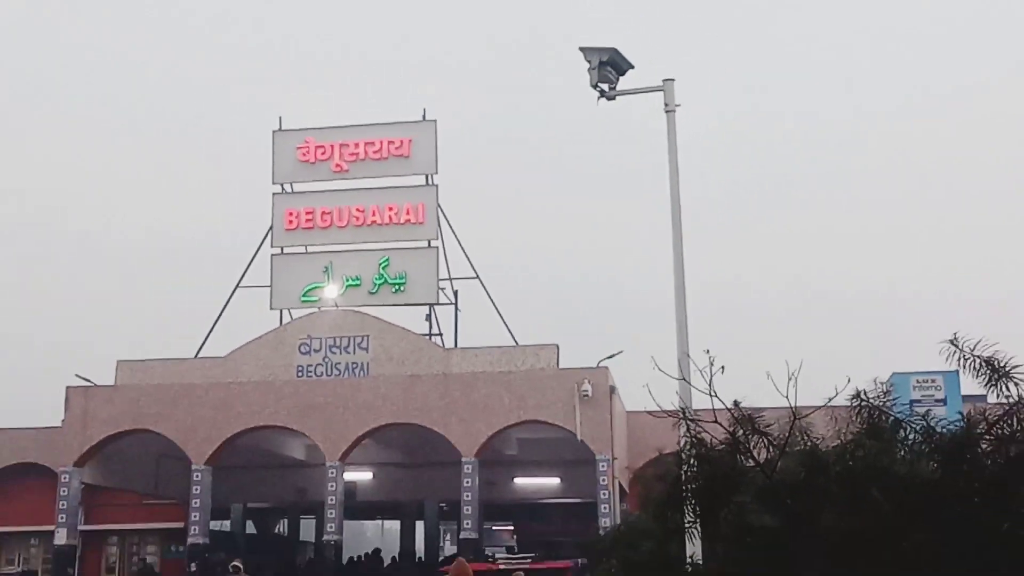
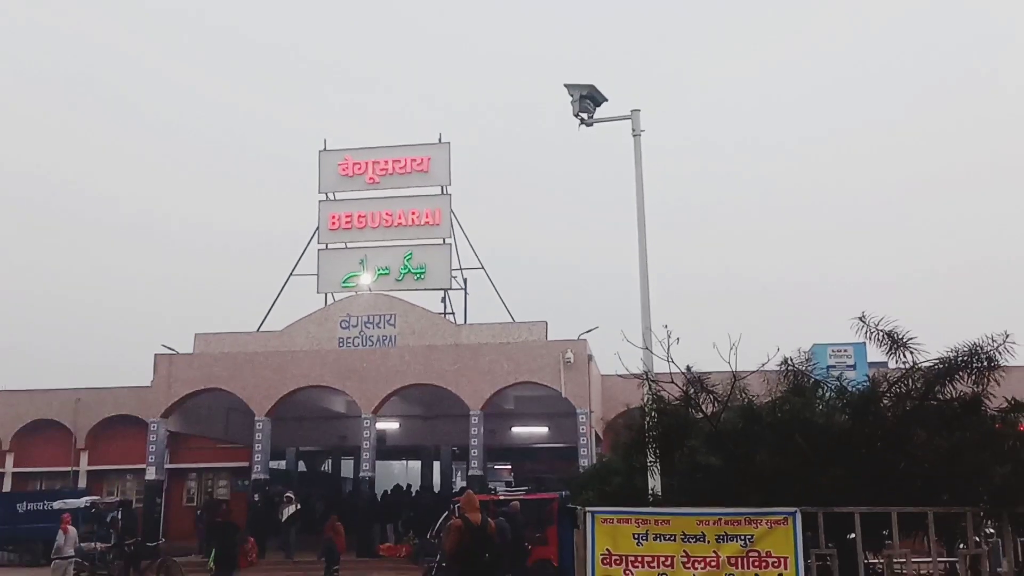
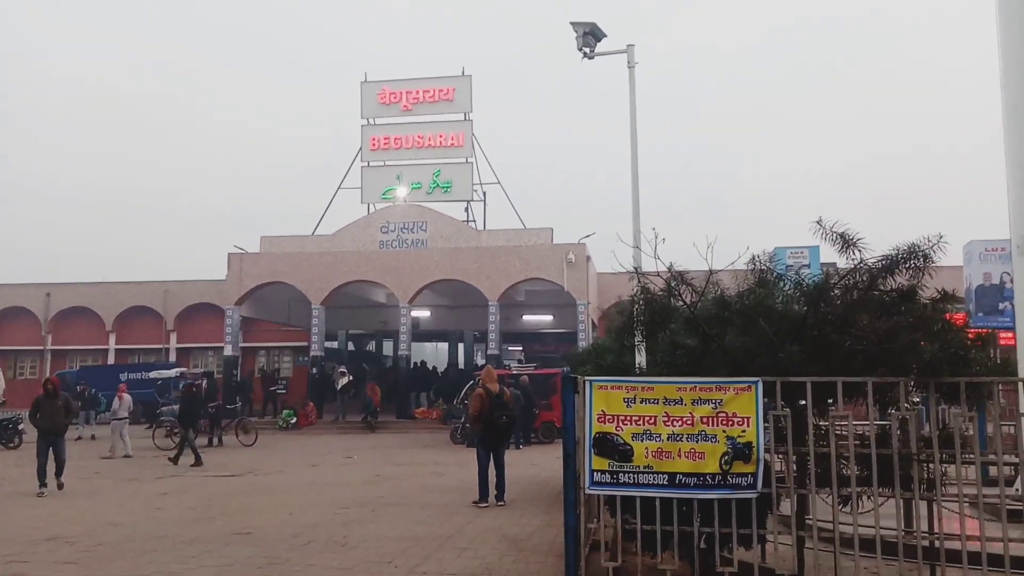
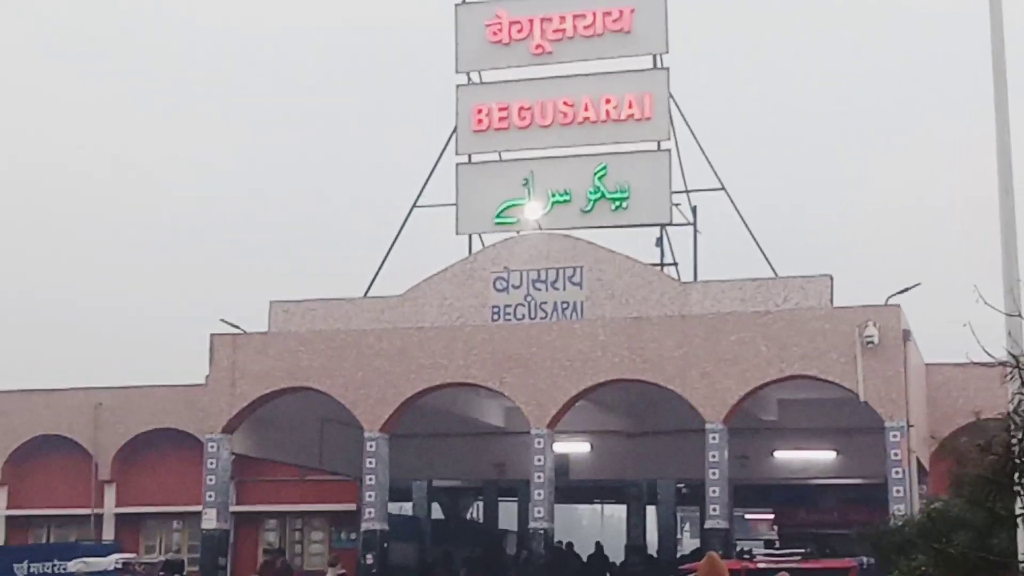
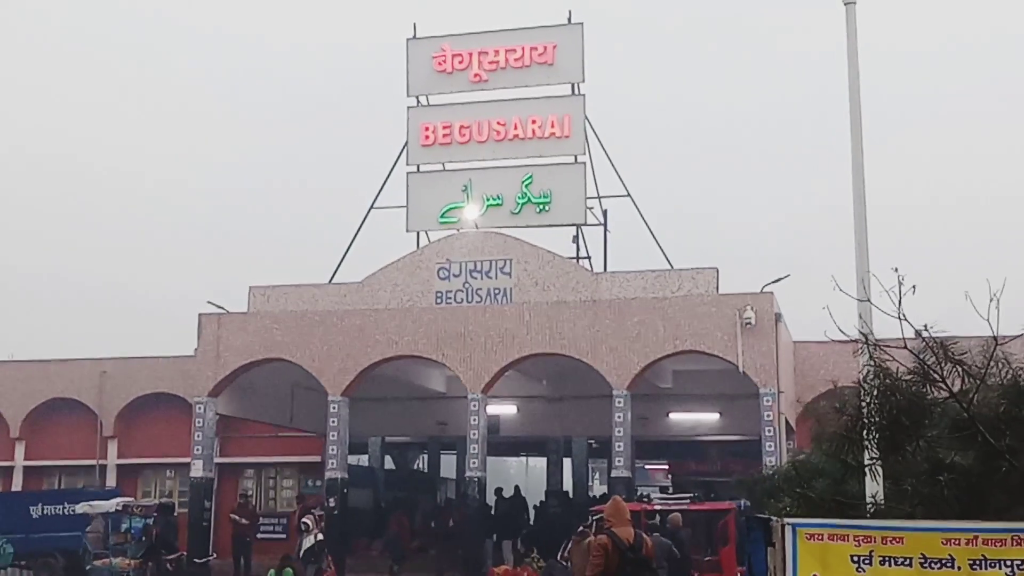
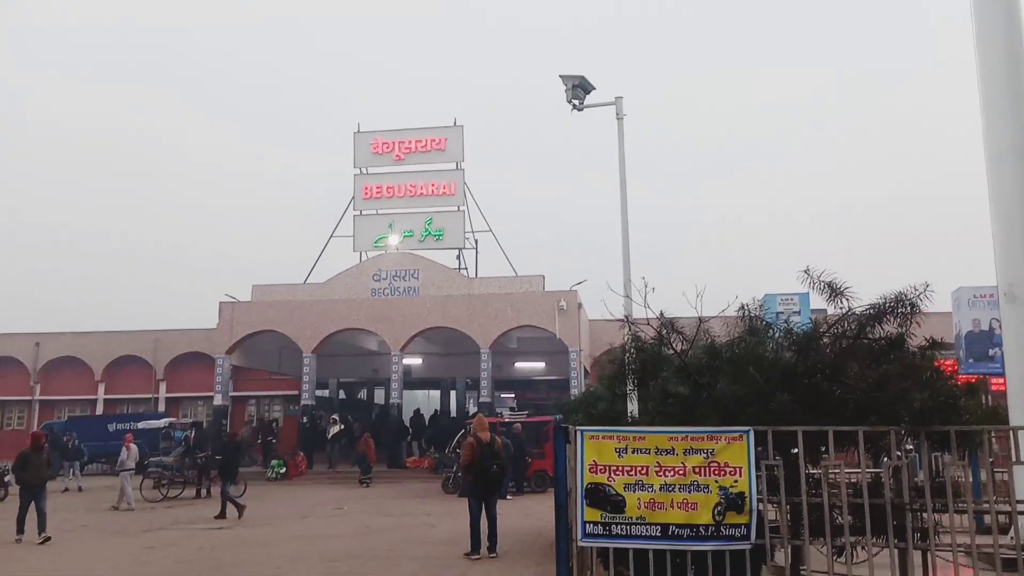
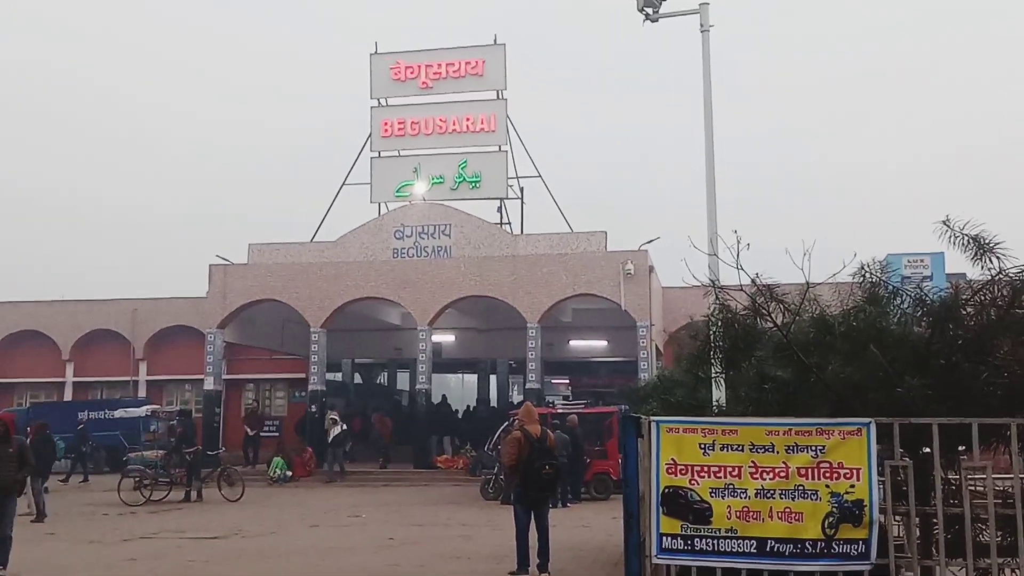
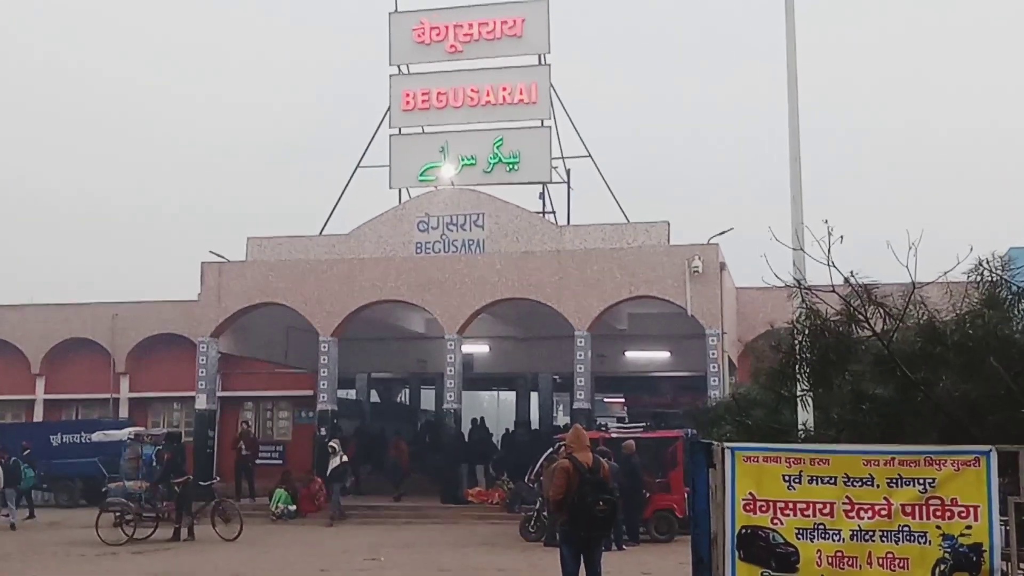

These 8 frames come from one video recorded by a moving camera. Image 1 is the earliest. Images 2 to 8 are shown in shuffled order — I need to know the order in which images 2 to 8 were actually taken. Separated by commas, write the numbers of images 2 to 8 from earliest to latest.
2, 6, 3, 7, 8, 5, 4
